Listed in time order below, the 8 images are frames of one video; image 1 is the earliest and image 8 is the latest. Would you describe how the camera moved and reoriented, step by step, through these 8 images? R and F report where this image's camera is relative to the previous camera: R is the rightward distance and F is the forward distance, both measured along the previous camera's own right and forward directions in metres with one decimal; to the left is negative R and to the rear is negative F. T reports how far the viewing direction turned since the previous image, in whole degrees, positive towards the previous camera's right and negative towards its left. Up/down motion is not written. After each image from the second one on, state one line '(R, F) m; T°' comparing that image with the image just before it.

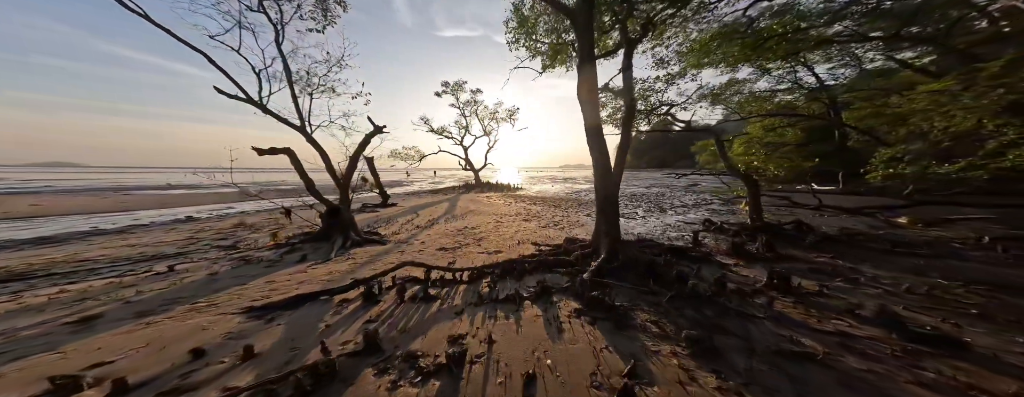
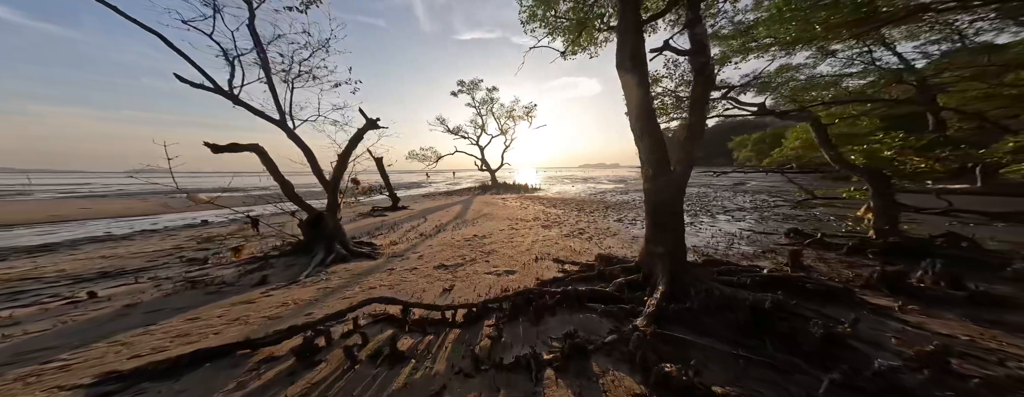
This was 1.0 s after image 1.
(+0.1, +1.5) m; -5°
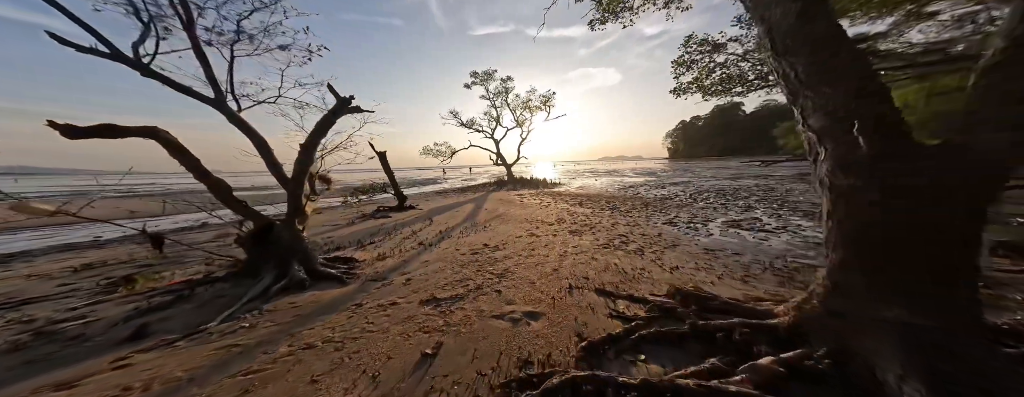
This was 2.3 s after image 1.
(-0.1, +1.9) m; -4°
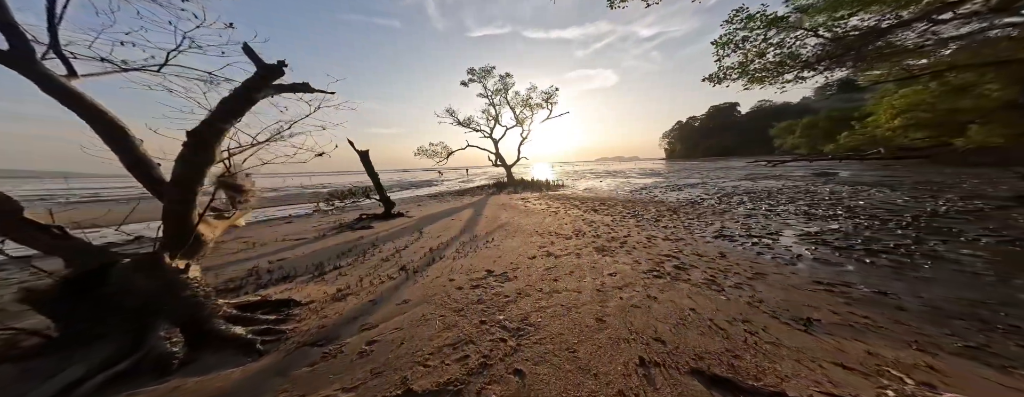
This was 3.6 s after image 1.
(-0.3, +1.7) m; +1°
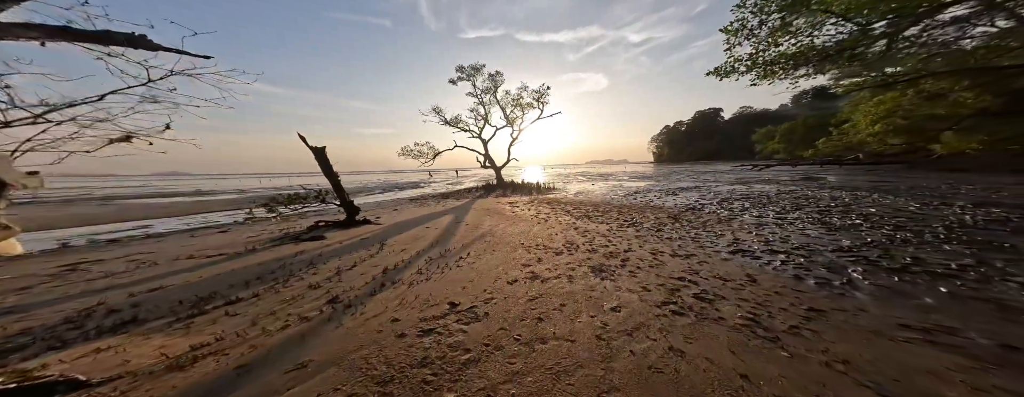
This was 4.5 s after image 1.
(+0.3, +1.2) m; +2°
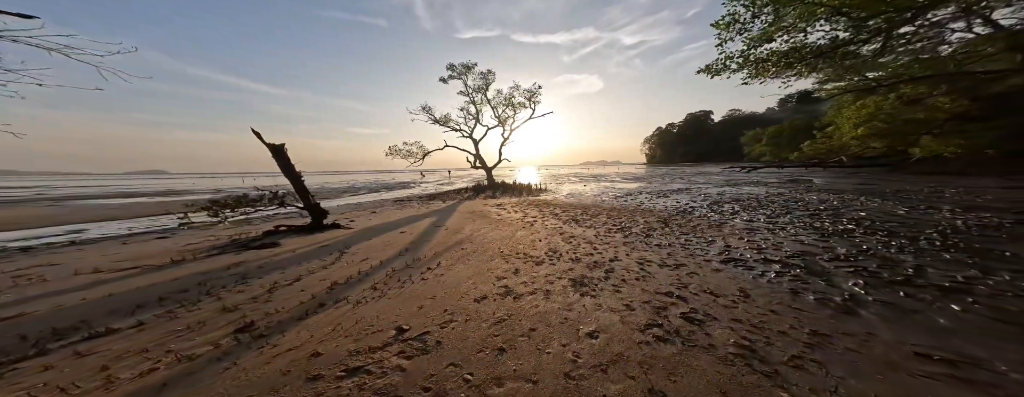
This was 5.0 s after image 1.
(+0.4, +0.5) m; +1°
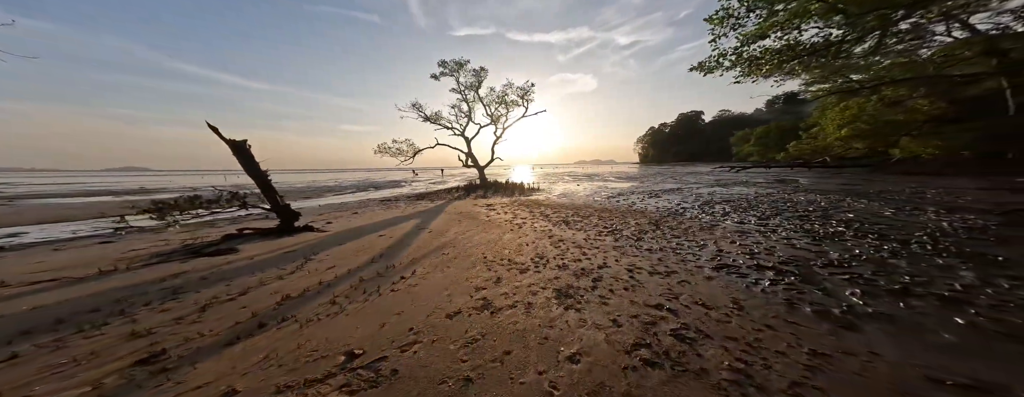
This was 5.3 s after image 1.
(+0.2, +0.3) m; +1°
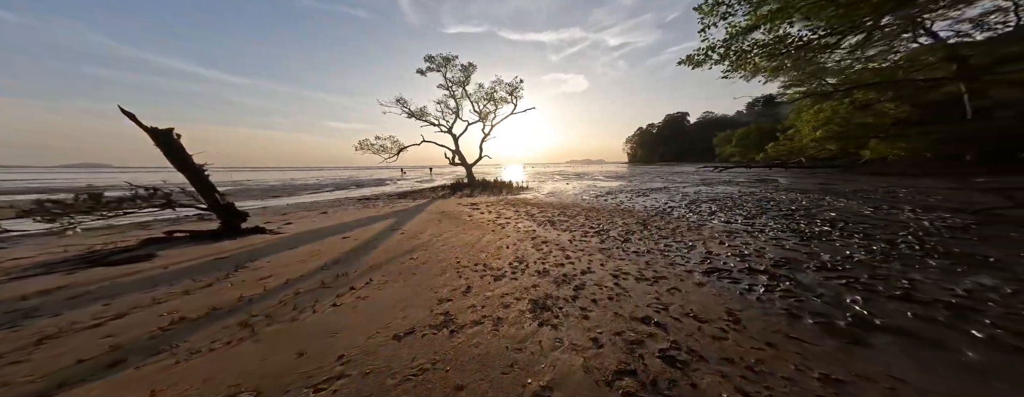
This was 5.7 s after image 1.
(+0.3, +0.5) m; +2°
